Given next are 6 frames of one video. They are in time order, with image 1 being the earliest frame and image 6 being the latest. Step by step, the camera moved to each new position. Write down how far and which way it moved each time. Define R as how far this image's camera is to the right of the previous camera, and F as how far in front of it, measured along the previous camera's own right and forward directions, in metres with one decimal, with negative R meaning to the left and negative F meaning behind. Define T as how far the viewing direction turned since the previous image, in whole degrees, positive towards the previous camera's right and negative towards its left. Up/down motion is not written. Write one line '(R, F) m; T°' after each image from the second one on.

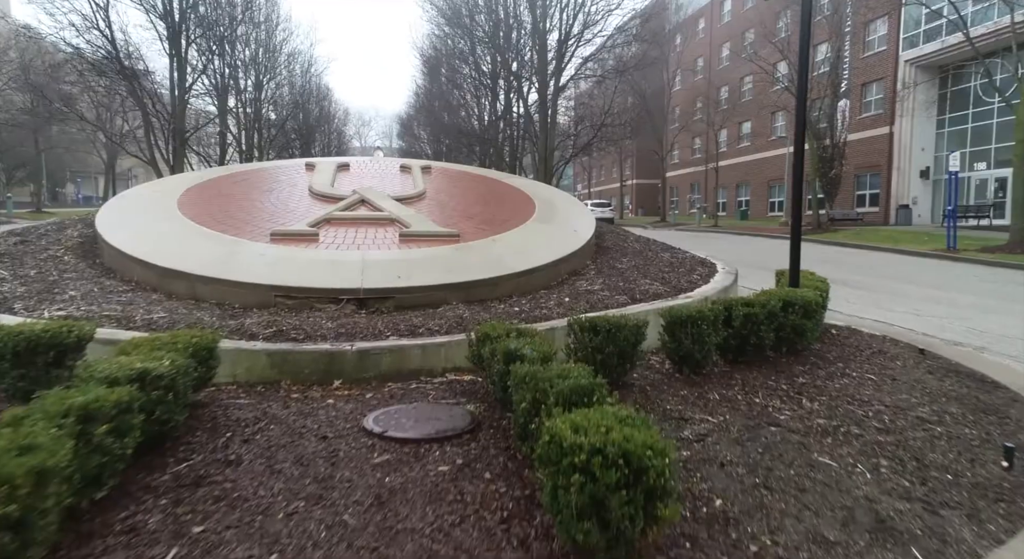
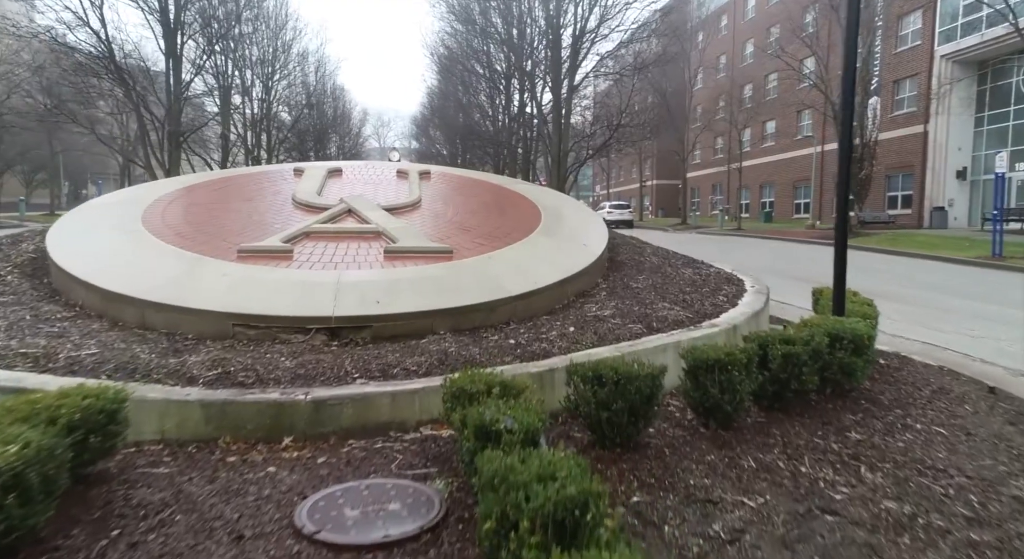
(+0.2, +0.8) m; -2°
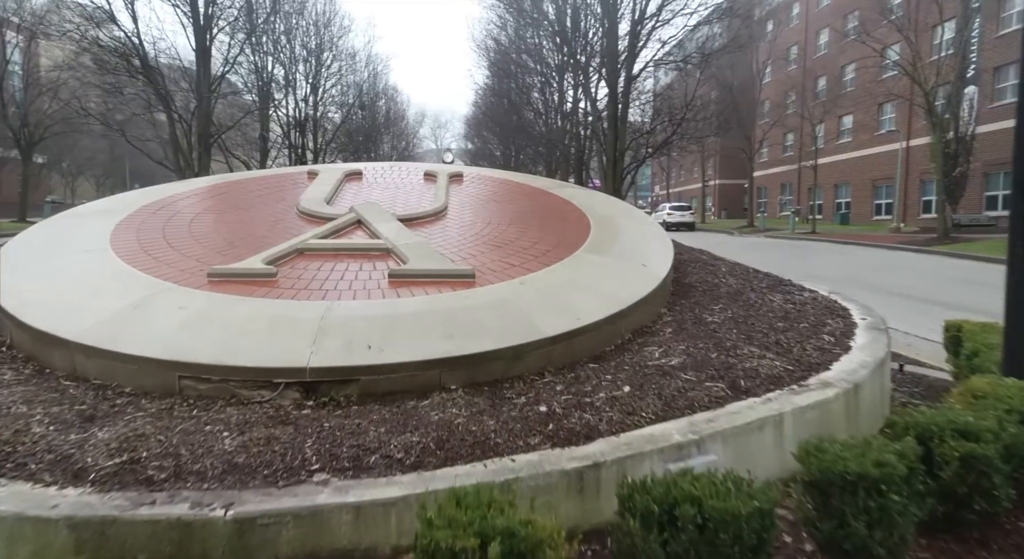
(+0.1, +1.4) m; -6°
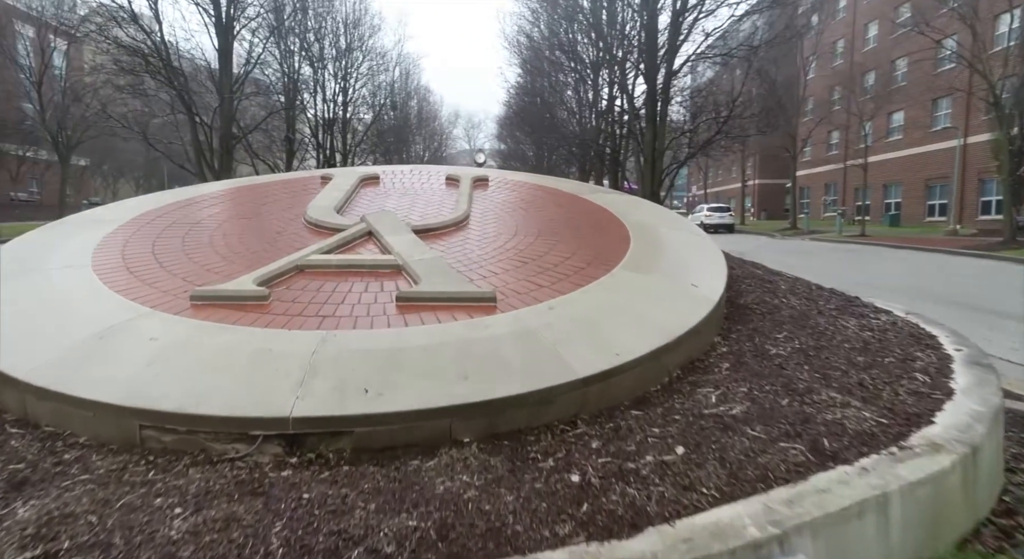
(0.0, +0.7) m; -4°
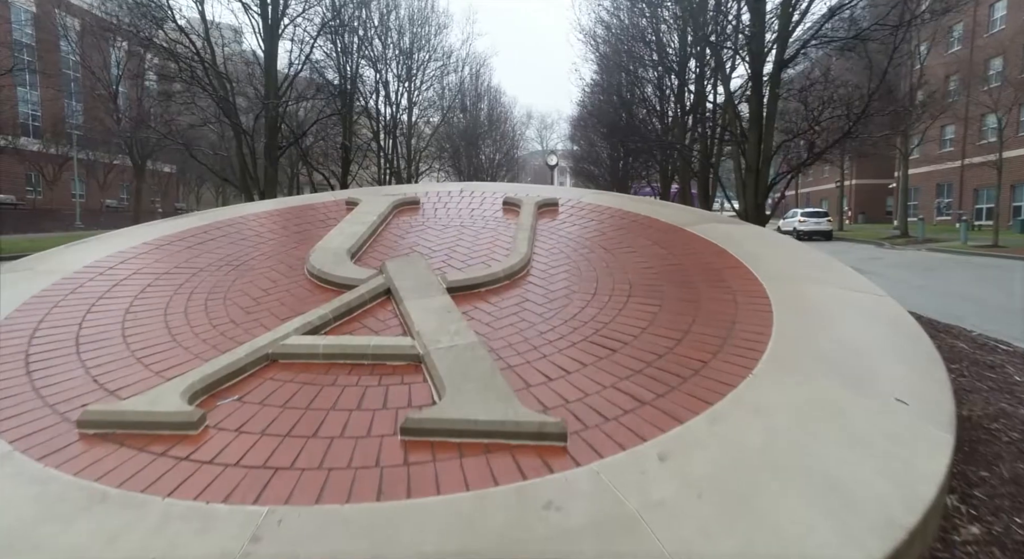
(-0.1, +1.8) m; -8°
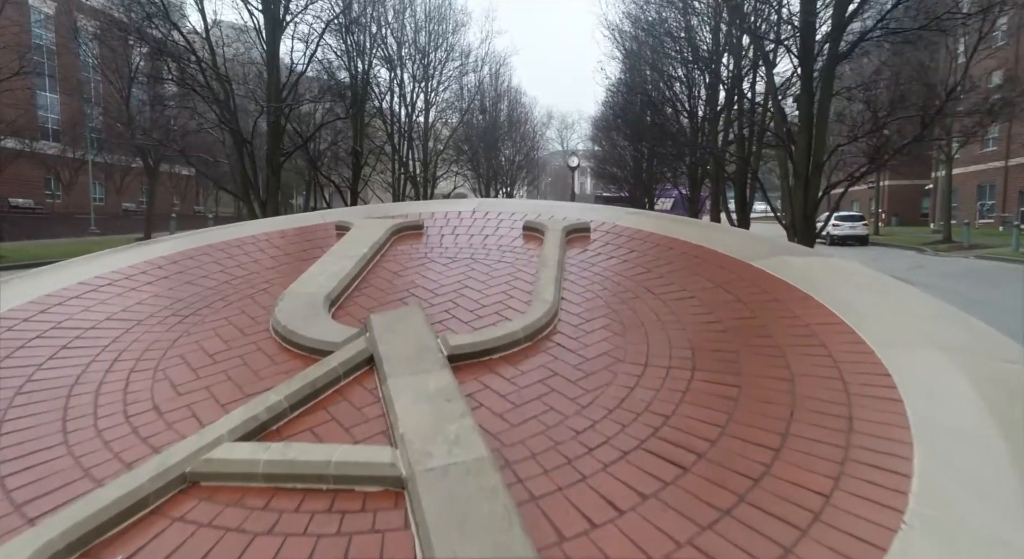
(0.0, +1.0) m; -2°
